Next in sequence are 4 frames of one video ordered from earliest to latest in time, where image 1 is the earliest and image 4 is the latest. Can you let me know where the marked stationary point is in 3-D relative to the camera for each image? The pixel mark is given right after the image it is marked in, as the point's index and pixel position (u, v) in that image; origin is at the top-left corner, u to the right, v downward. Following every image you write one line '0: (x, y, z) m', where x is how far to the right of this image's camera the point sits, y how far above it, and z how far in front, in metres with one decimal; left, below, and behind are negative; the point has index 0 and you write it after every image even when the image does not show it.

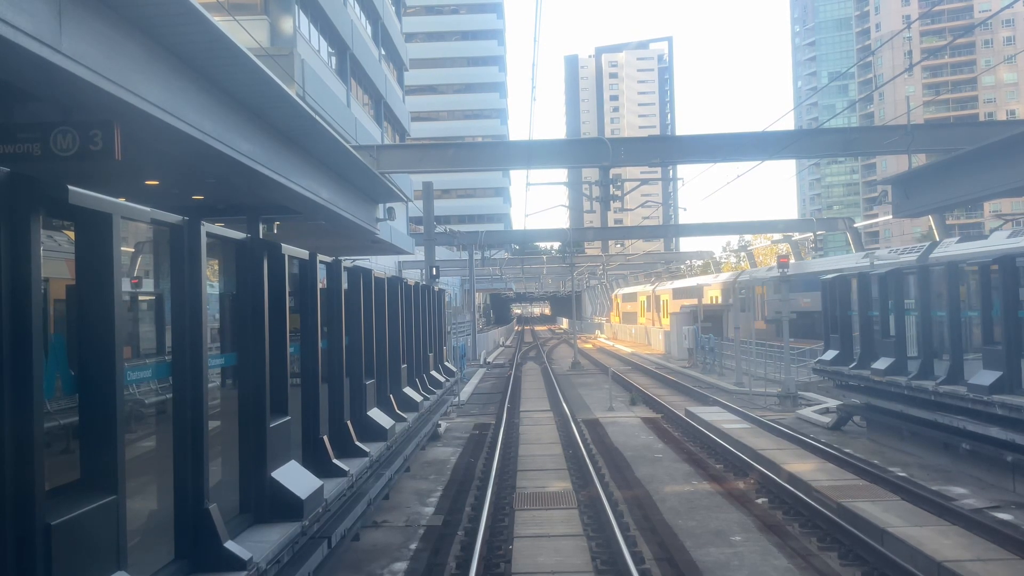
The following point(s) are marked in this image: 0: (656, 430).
0: (+2.8, -2.7, +13.6) m
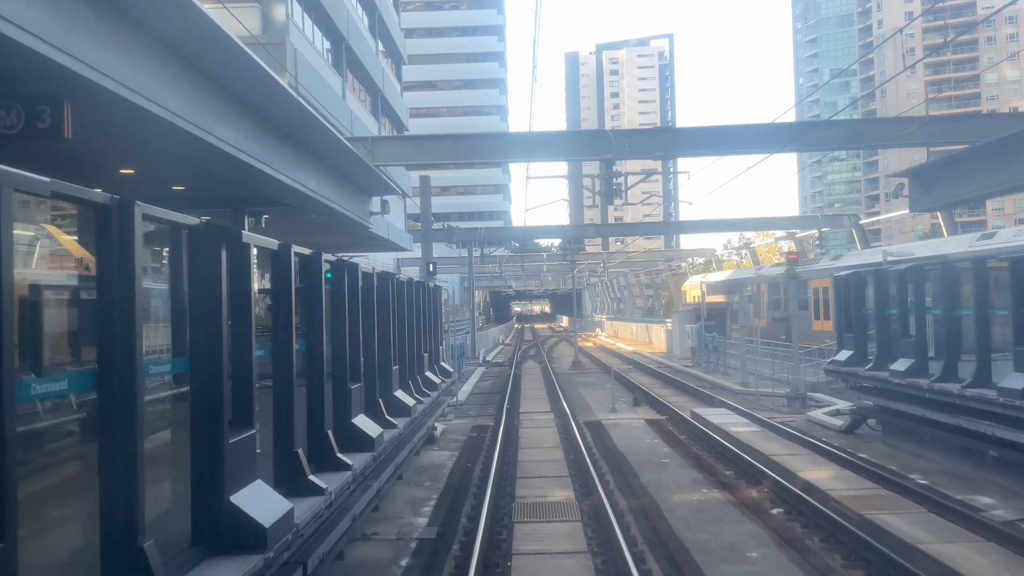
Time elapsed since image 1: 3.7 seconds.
0: (+2.7, -2.7, +13.1) m
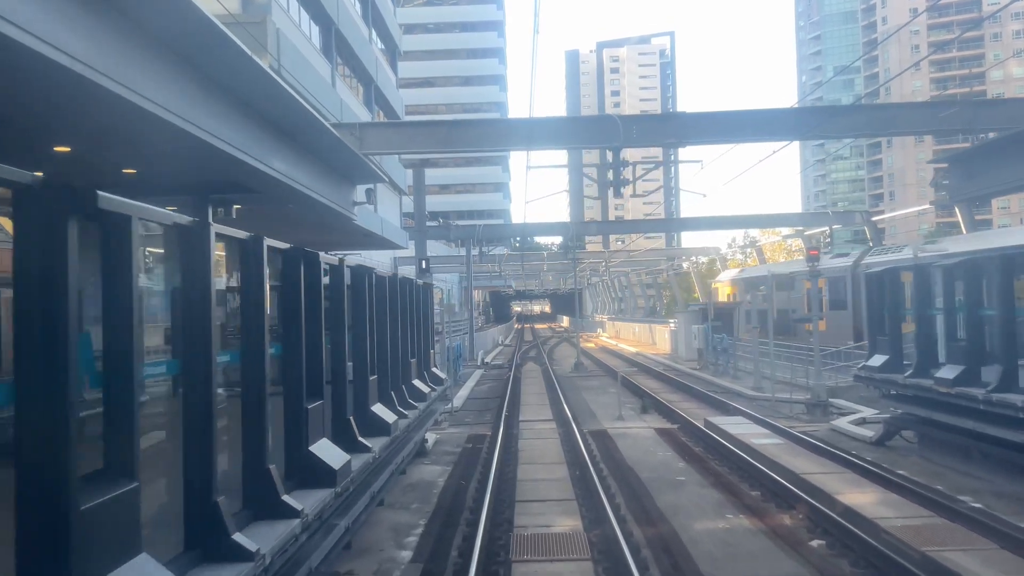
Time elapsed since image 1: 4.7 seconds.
0: (+2.7, -2.6, +12.0) m
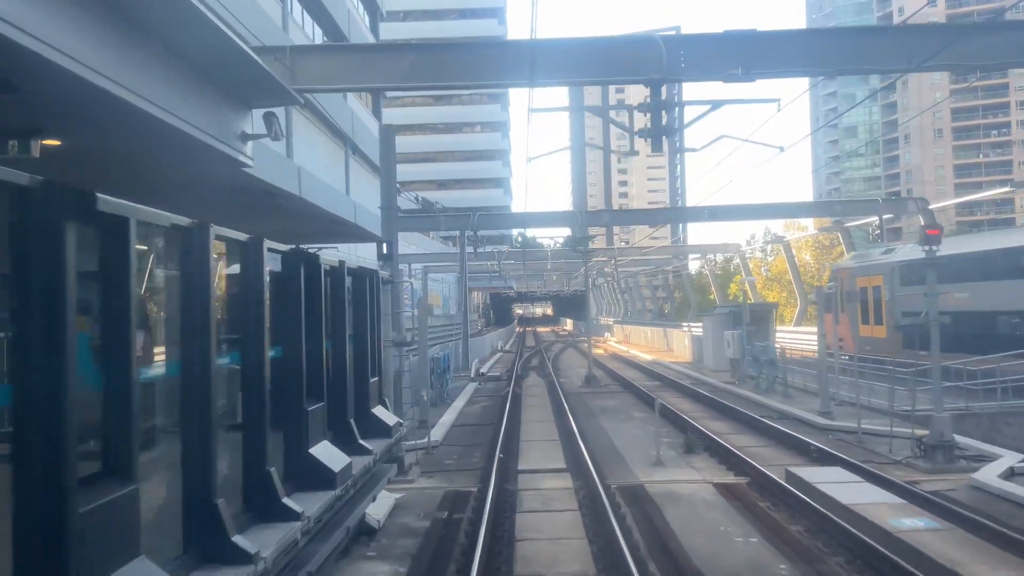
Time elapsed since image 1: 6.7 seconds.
0: (+2.7, -2.5, +7.9) m
